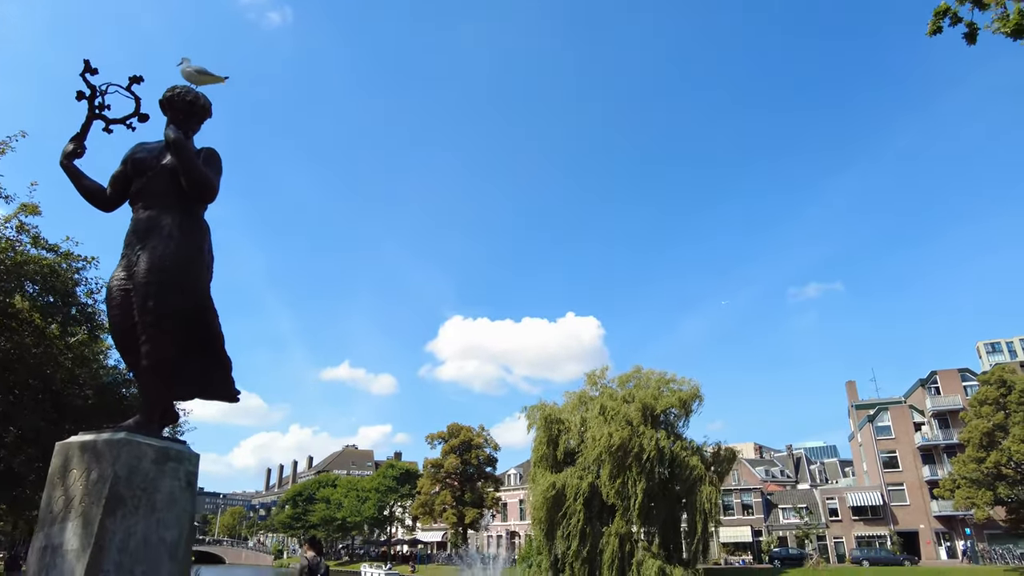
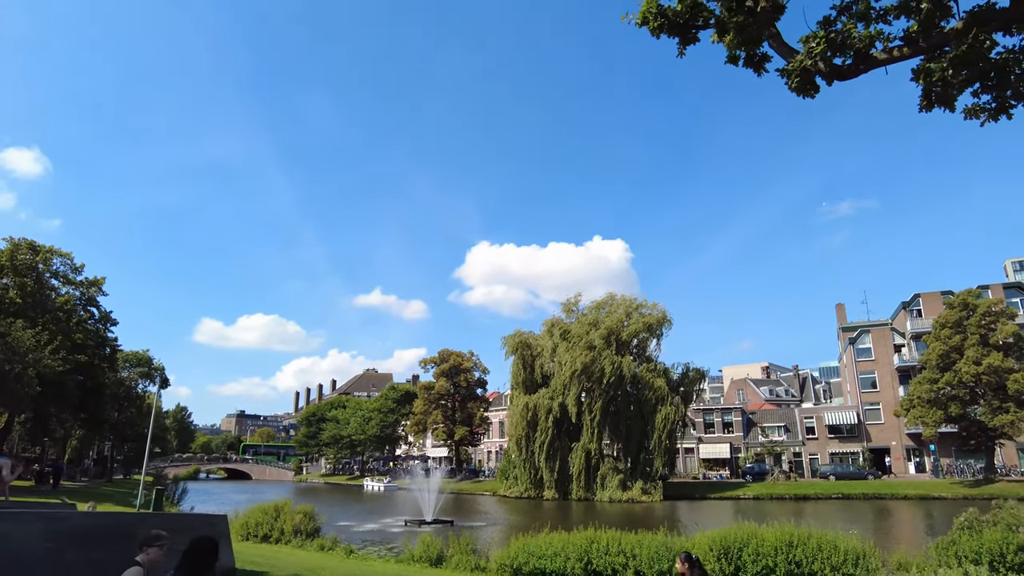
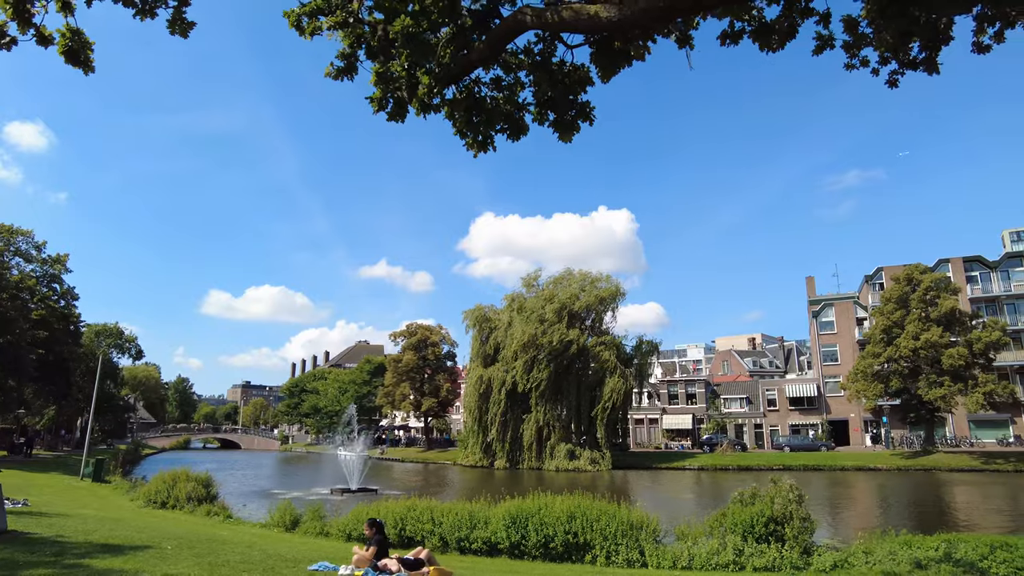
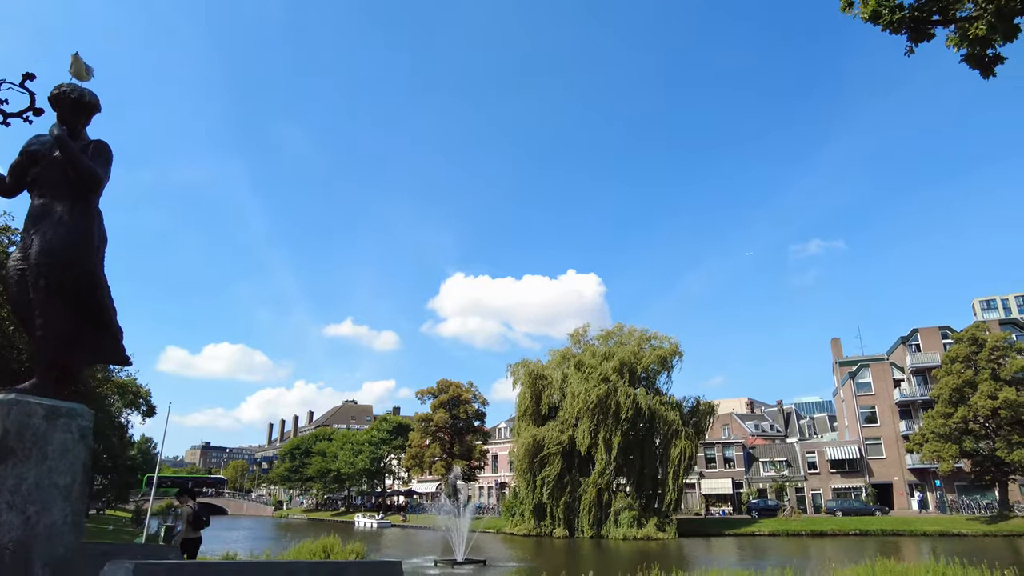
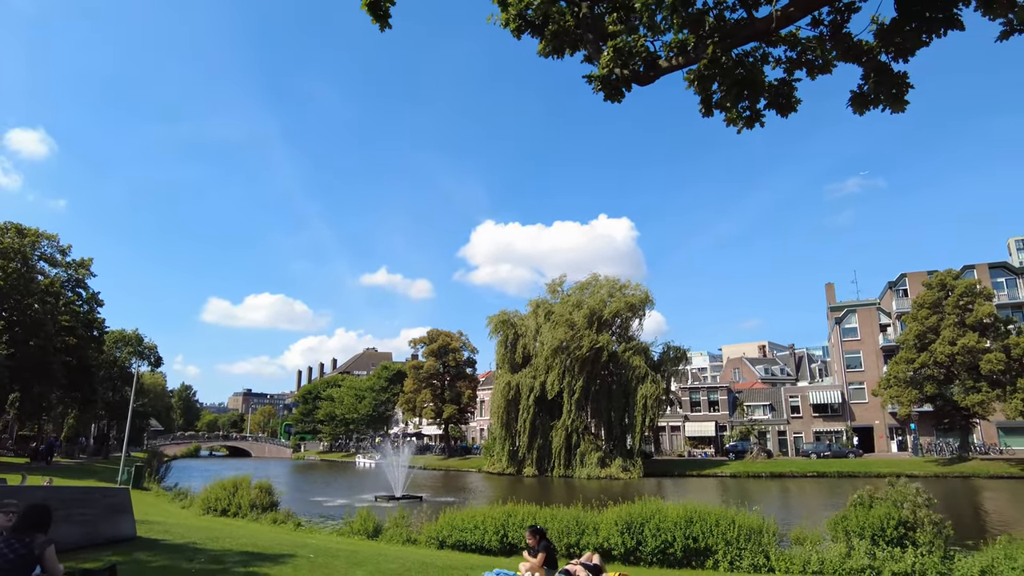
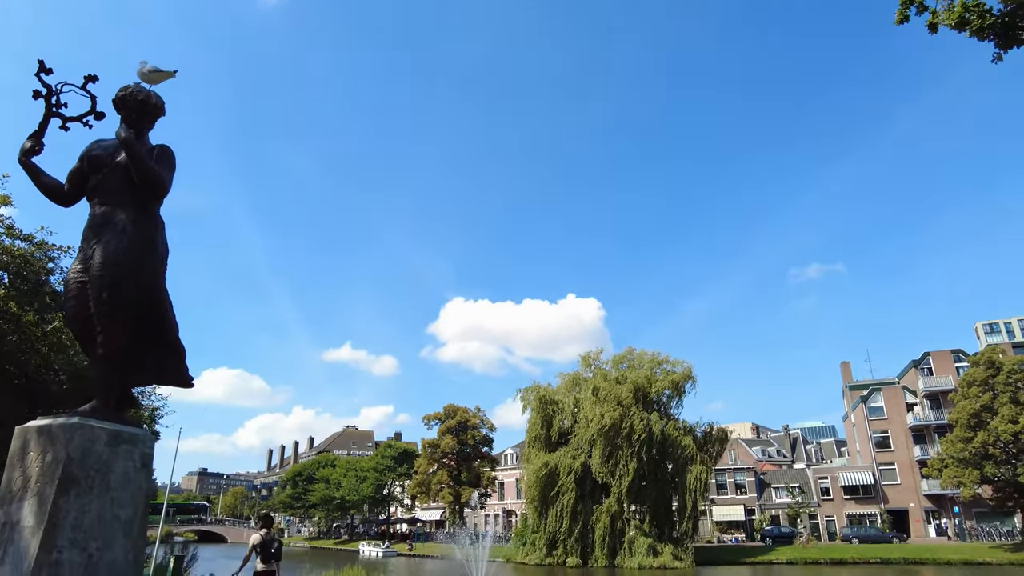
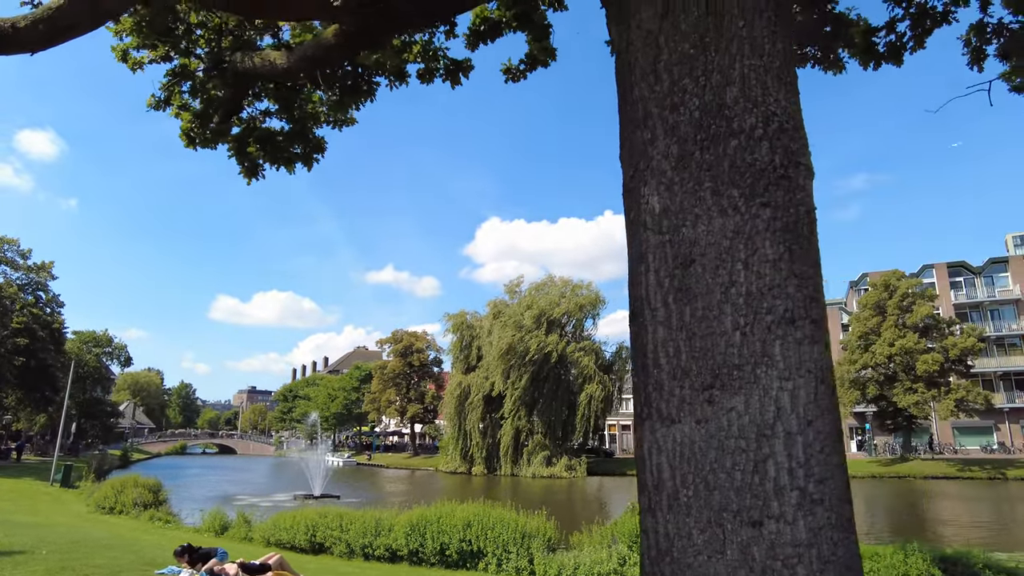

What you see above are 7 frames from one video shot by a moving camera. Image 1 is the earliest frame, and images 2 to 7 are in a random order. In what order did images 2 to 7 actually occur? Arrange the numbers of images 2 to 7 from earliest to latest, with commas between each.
6, 4, 2, 5, 3, 7
